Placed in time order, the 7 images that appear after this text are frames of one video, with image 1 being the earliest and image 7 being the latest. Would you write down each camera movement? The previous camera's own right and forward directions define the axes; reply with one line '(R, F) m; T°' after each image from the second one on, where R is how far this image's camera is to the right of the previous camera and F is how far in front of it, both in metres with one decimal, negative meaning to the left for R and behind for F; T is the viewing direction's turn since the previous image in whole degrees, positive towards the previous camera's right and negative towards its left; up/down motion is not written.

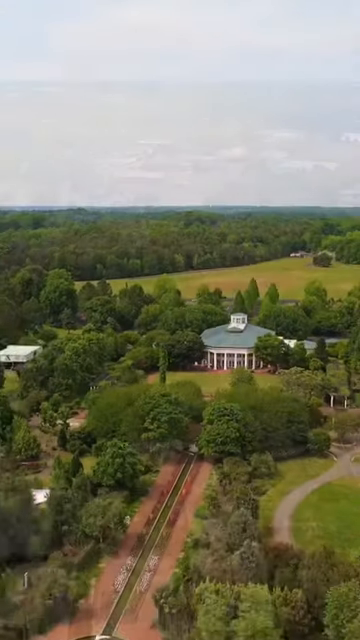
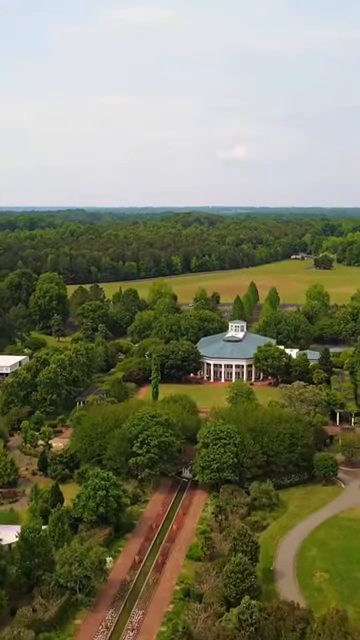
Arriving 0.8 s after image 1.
(+0.4, +4.0) m; 0°
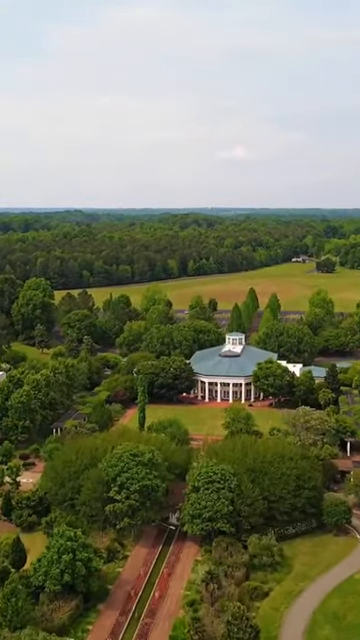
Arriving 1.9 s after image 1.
(+0.7, +5.8) m; 0°
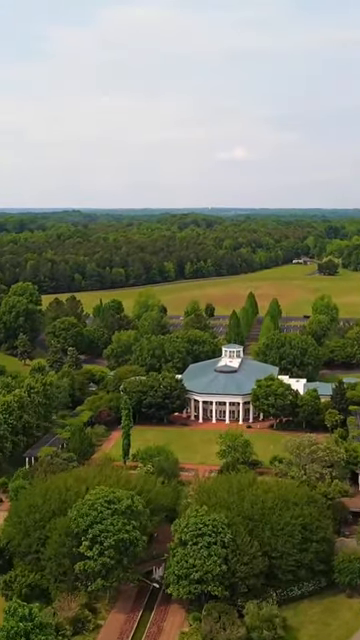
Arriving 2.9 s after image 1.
(+0.6, +5.3) m; 0°
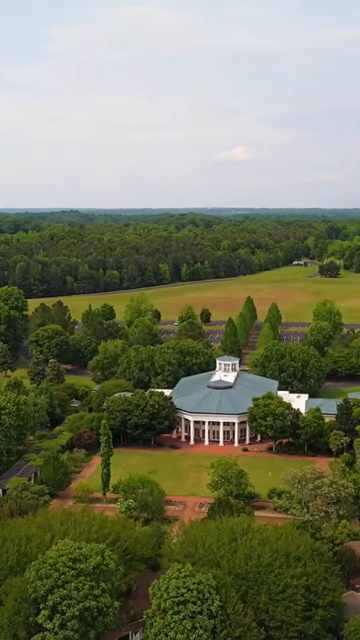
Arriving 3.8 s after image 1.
(+0.7, +4.6) m; 0°
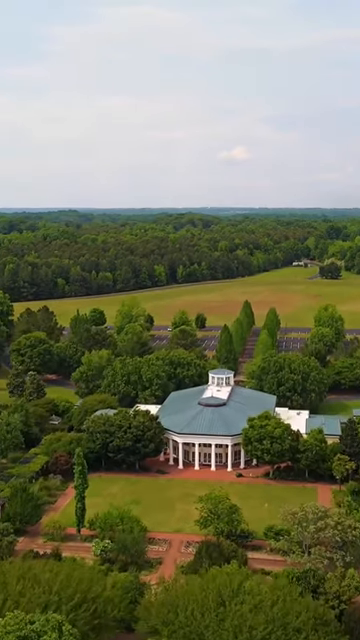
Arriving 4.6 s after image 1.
(+0.7, +4.2) m; 0°
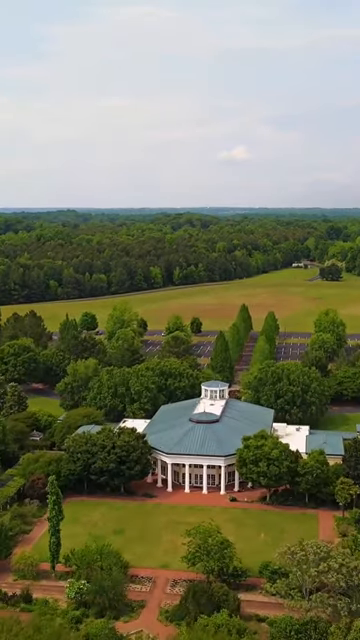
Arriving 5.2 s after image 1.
(+0.6, +3.3) m; 0°
